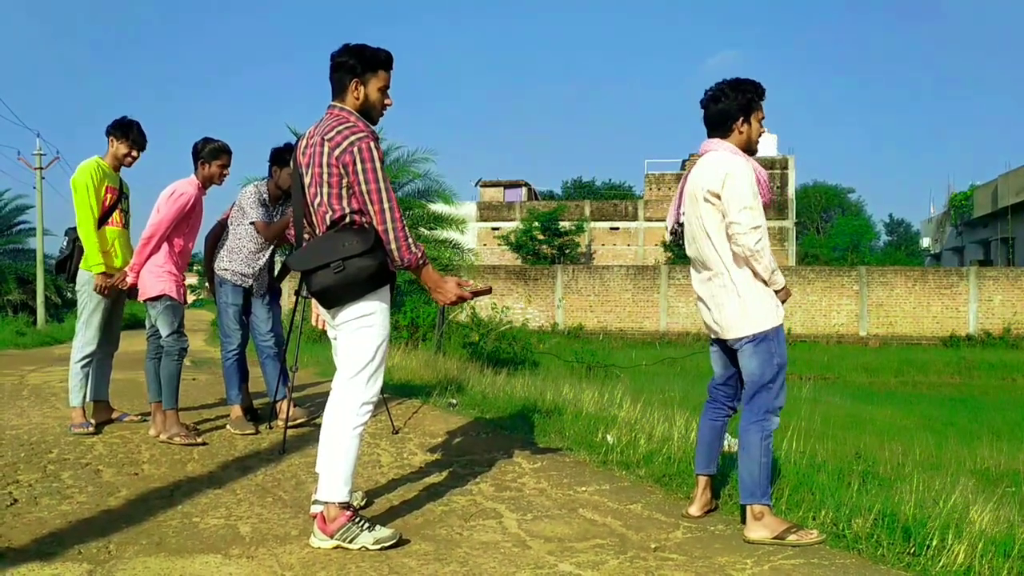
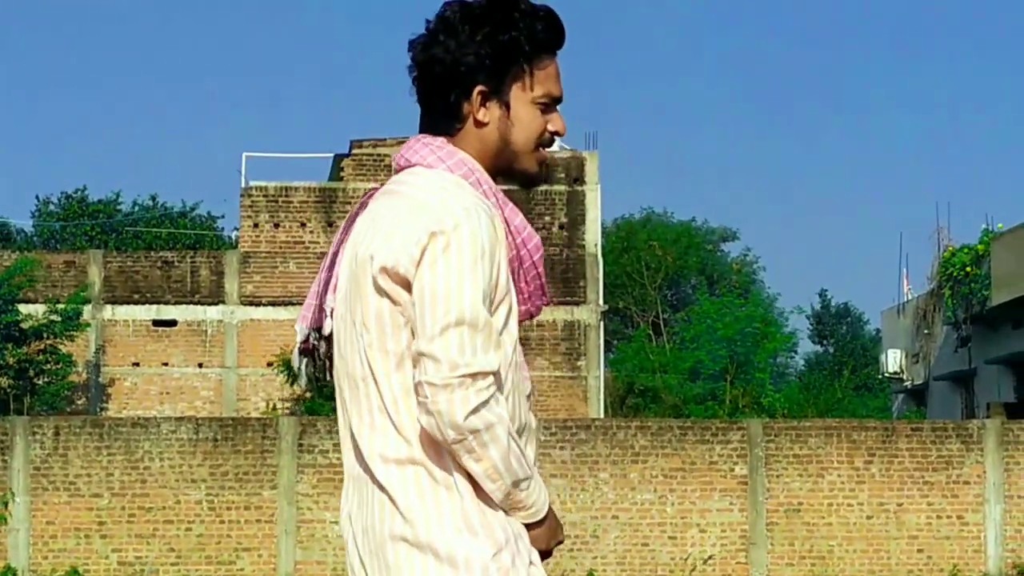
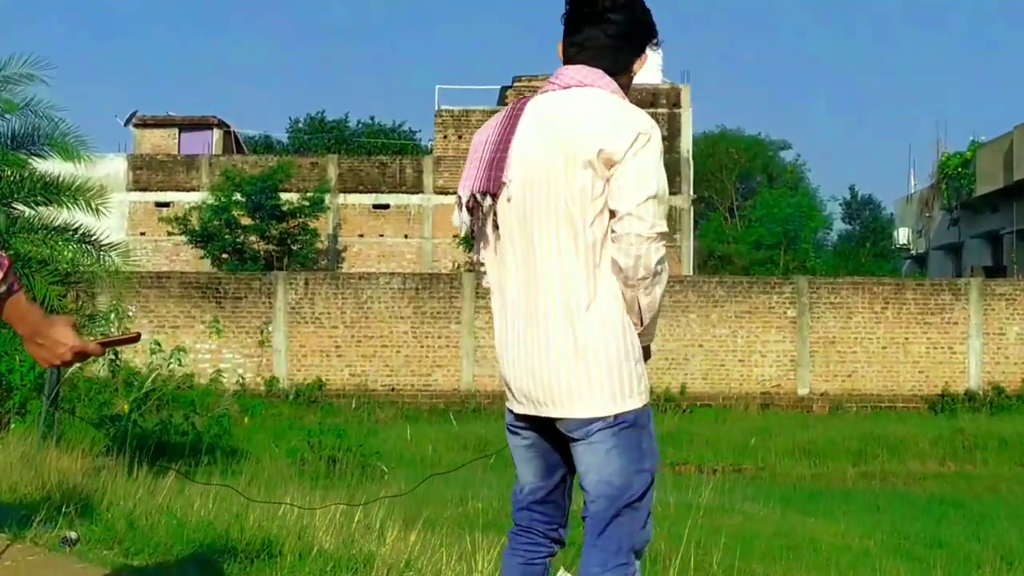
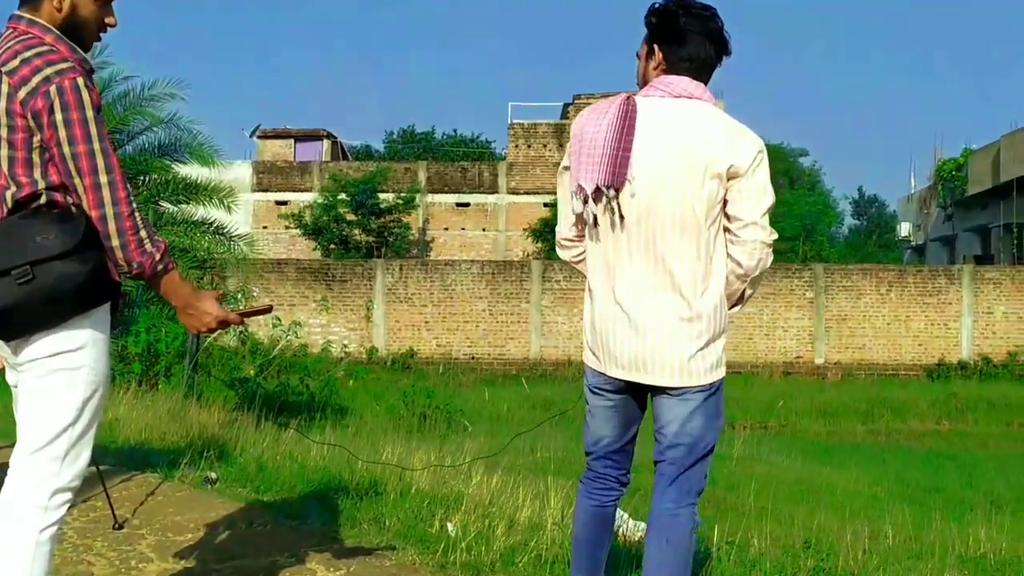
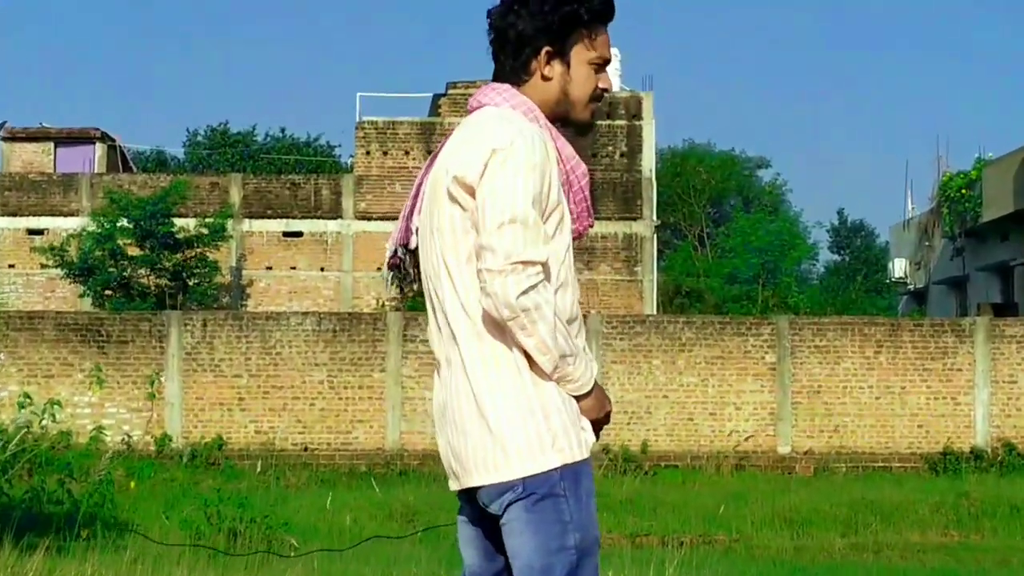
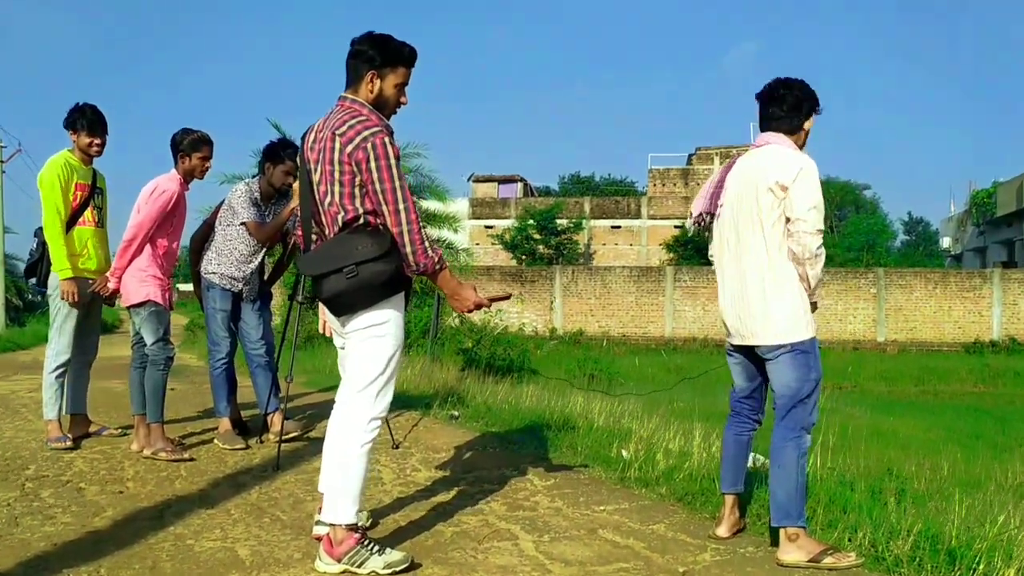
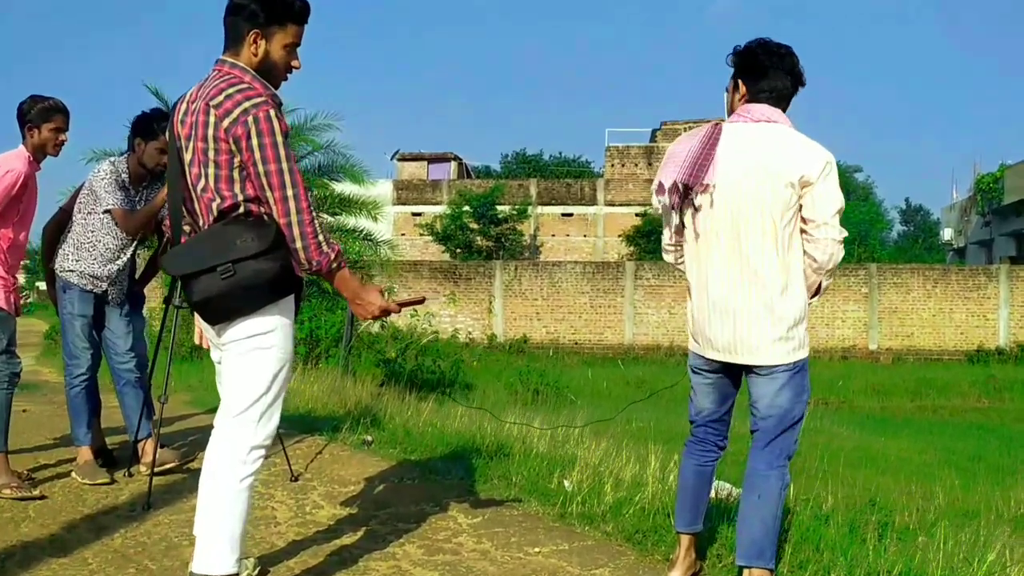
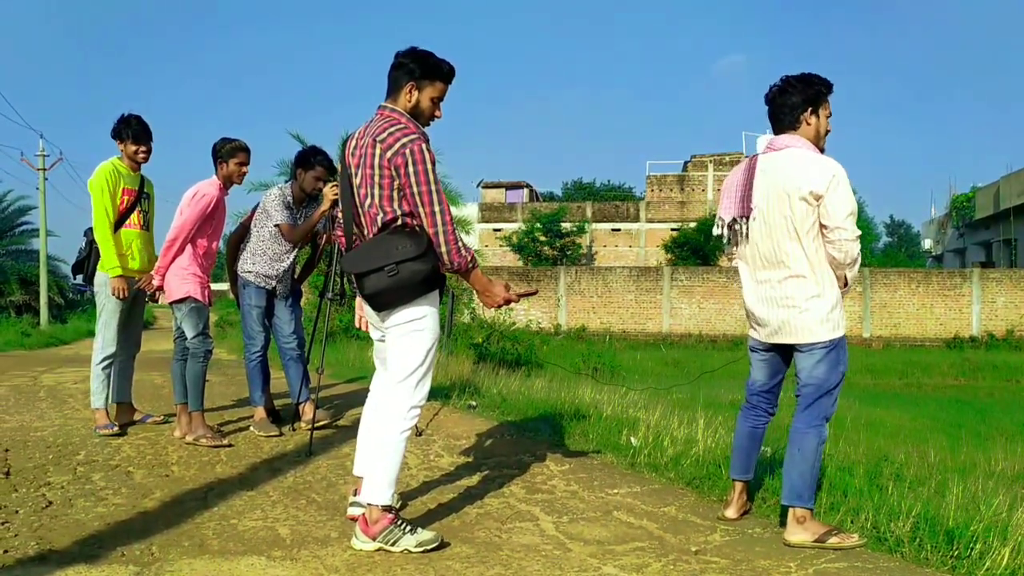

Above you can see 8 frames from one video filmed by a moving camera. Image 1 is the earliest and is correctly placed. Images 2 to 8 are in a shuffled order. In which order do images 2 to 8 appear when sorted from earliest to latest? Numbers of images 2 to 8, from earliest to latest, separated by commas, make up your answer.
8, 6, 7, 4, 3, 5, 2
